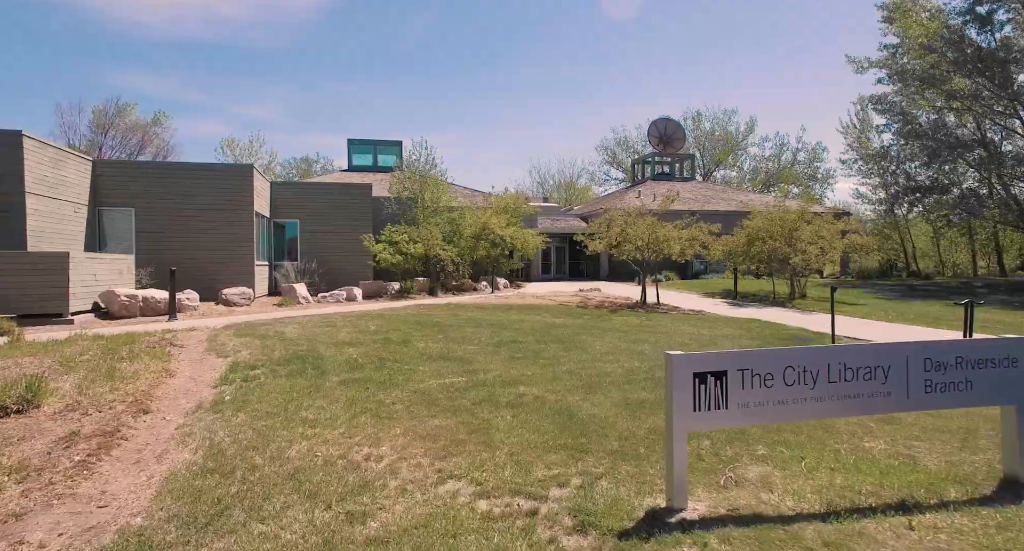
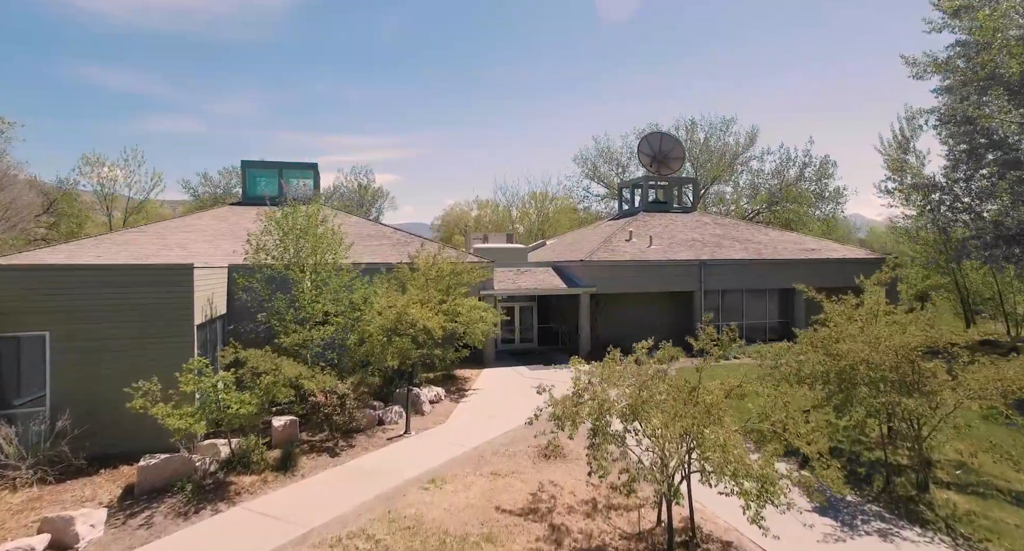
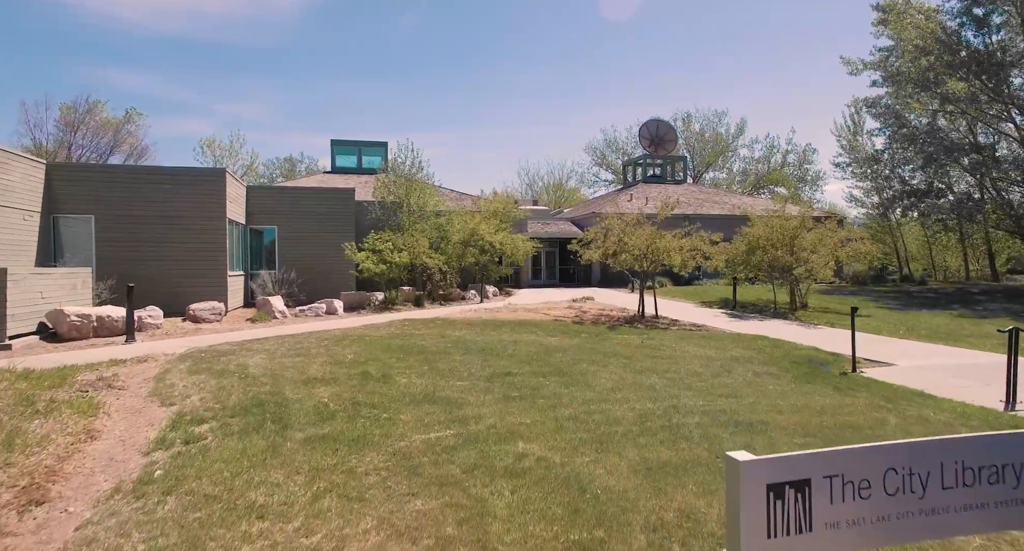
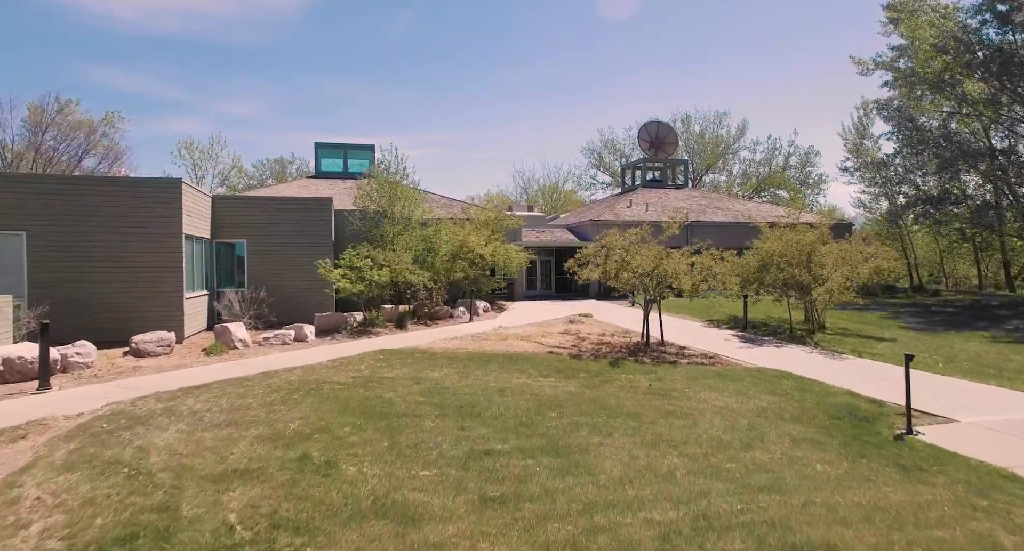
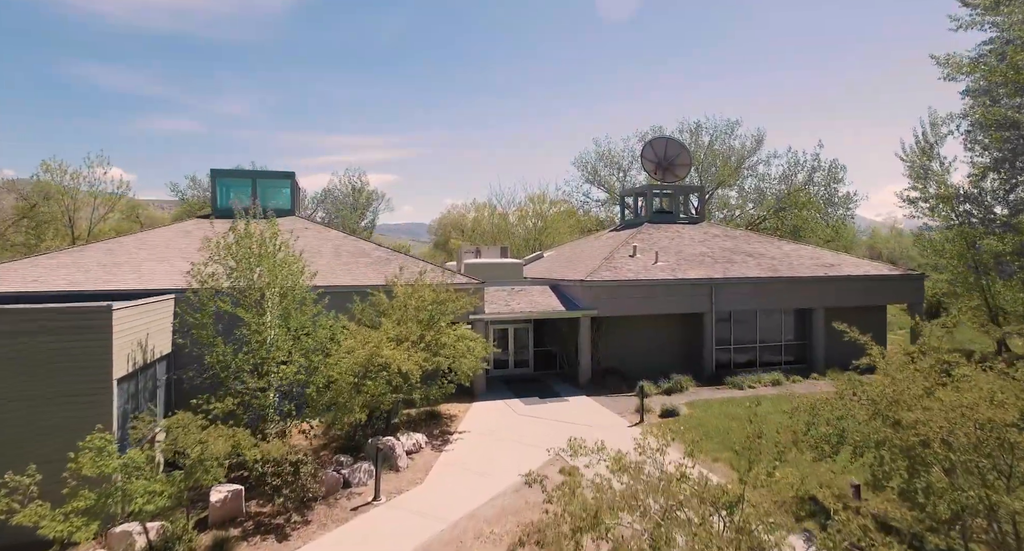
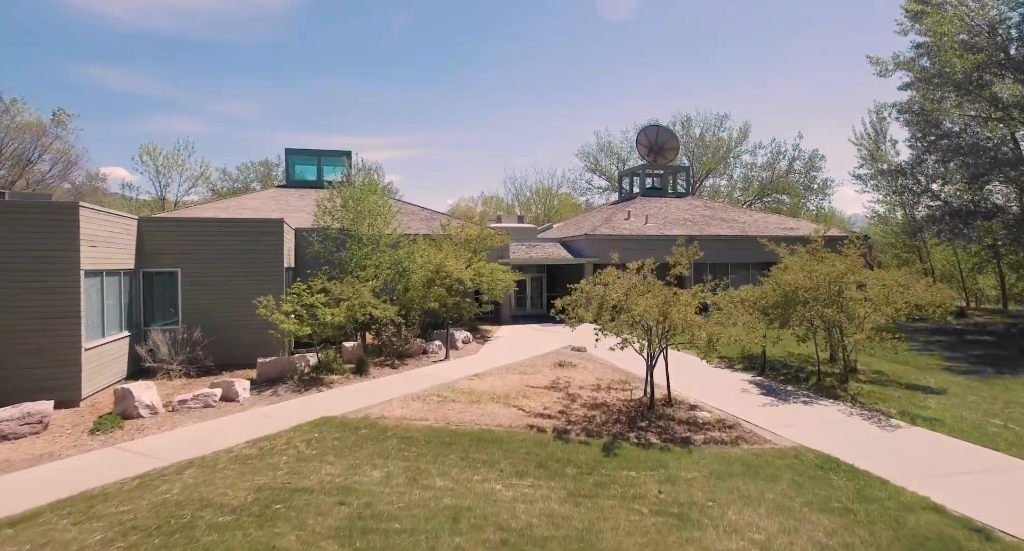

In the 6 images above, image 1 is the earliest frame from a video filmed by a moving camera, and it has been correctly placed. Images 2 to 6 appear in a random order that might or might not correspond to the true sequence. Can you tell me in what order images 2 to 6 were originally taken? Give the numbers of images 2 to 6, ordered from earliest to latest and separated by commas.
3, 4, 6, 2, 5
